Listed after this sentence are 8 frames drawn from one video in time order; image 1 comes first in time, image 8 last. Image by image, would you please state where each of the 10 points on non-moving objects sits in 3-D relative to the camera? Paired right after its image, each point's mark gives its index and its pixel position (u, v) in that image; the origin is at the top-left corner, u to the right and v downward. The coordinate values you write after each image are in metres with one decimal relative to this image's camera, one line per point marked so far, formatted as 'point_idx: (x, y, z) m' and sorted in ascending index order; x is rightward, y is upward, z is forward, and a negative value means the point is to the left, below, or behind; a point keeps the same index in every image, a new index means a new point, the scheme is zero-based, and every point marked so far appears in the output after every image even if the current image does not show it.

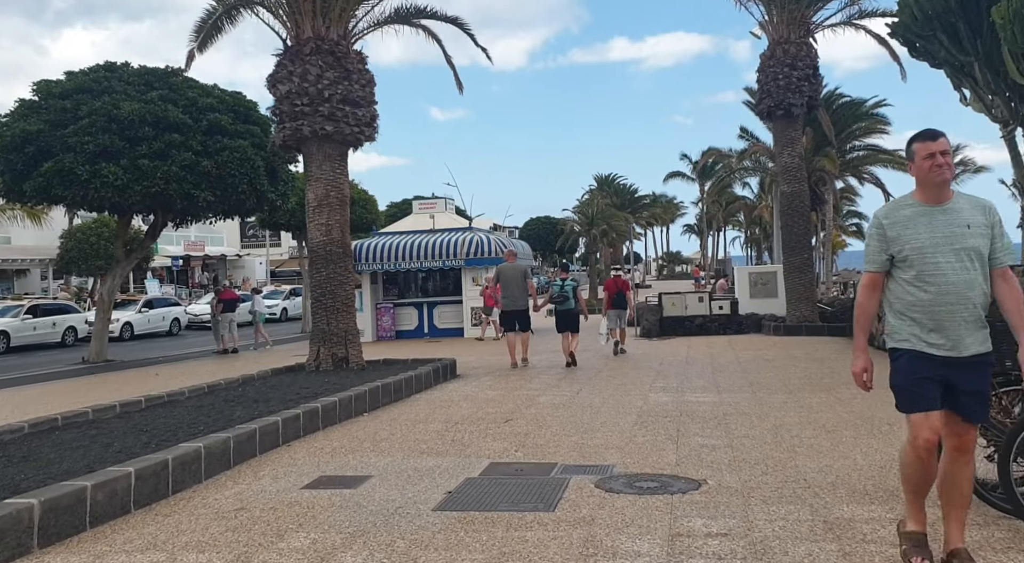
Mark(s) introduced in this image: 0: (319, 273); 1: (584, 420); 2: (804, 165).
0: (-2.7, +0.1, +11.5) m
1: (+0.7, -1.3, +7.9) m
2: (+6.7, +2.7, +19.0) m
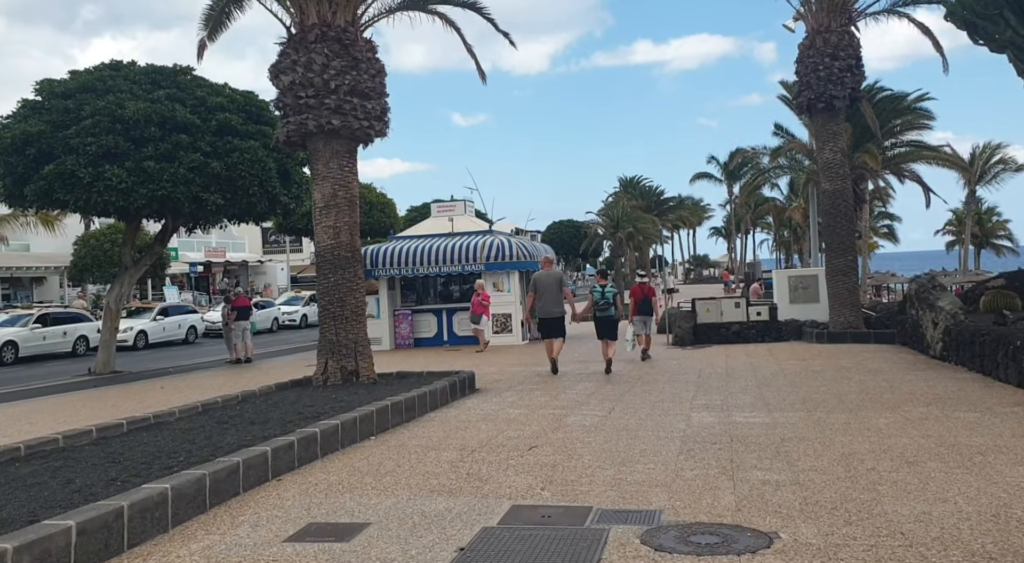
0: (-2.4, 0.0, +10.6) m
1: (+0.9, -1.4, +6.9) m
2: (+7.3, +2.6, +17.9) m
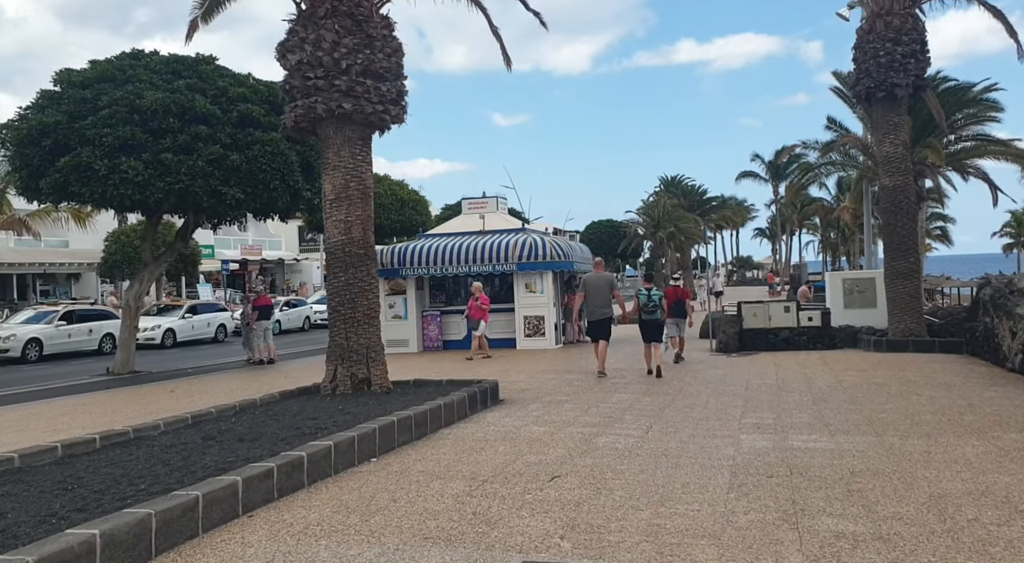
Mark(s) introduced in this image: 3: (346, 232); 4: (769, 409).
0: (-2.1, 0.0, +9.7) m
1: (+1.0, -1.4, +5.8) m
2: (+7.9, +2.5, +16.5) m
3: (-2.0, +0.6, +9.7) m
4: (+2.9, -1.4, +9.3) m
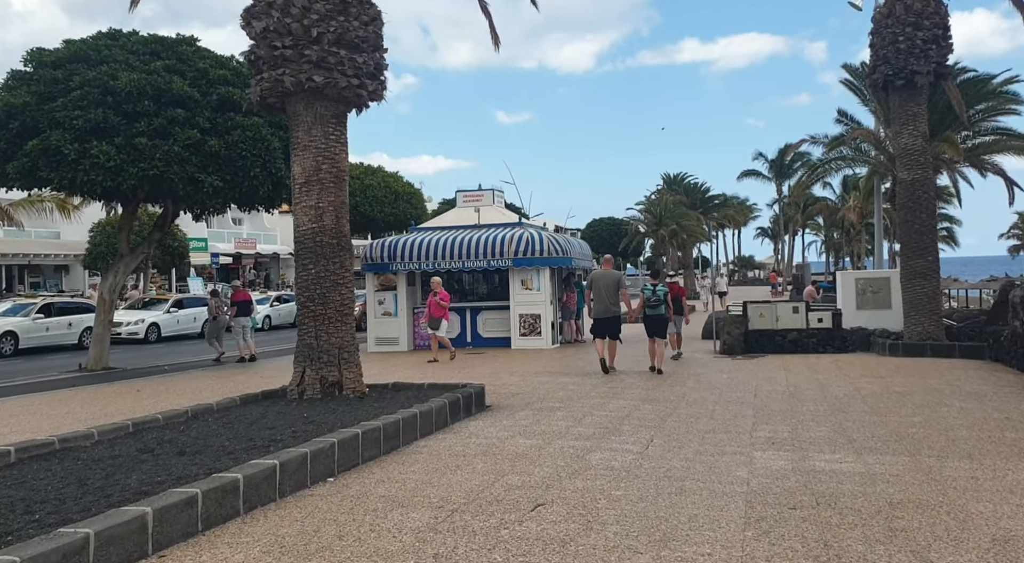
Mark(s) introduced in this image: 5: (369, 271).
0: (-2.2, +0.1, +8.8) m
1: (+0.9, -1.4, +4.9) m
2: (+7.8, +2.5, +15.6) m
3: (-2.1, +0.7, +8.8) m
4: (+2.8, -1.4, +8.4) m
5: (-3.4, +0.2, +19.6) m
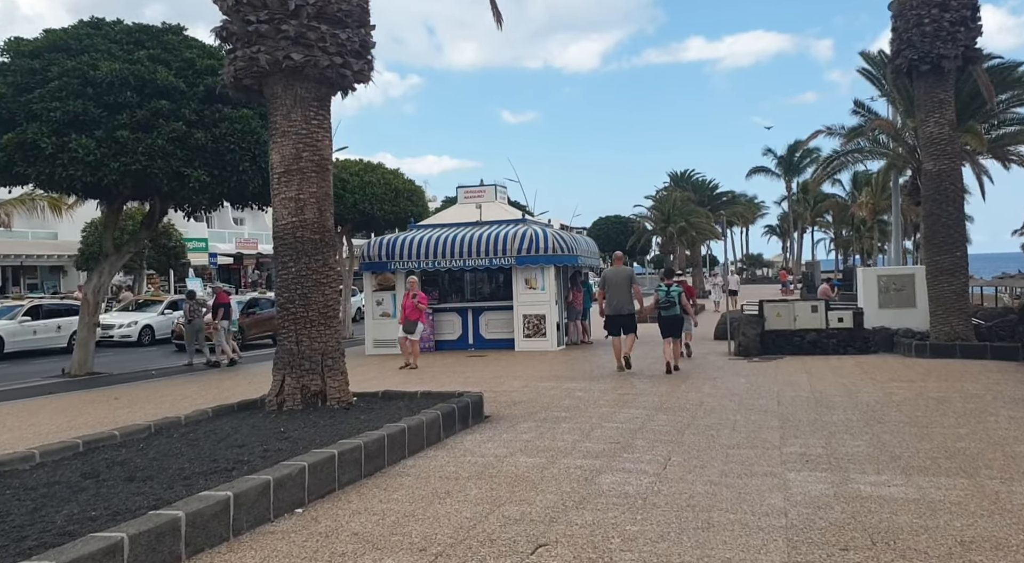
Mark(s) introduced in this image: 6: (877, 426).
0: (-2.2, +0.1, +8.0) m
1: (+0.9, -1.4, +4.1) m
2: (+7.9, +2.6, +14.7) m
3: (-2.1, +0.7, +8.0) m
4: (+2.8, -1.4, +7.6) m
5: (-3.3, +0.2, +18.8) m
6: (+3.5, -1.4, +7.8) m
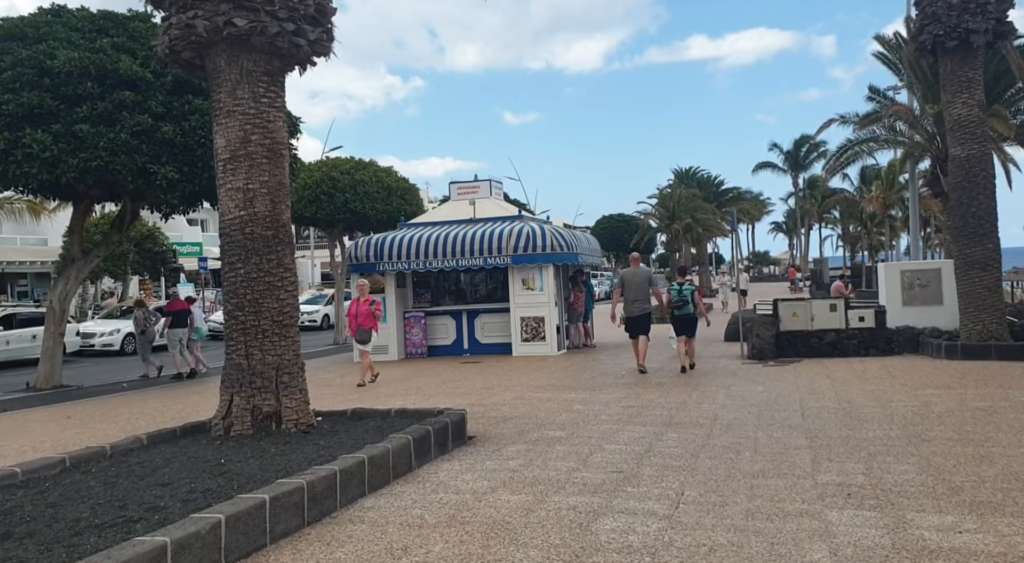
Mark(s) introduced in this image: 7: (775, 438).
0: (-2.3, +0.1, +6.9) m
1: (+0.7, -1.3, +2.9) m
2: (+7.8, +2.7, +13.5) m
3: (-2.2, +0.6, +6.9) m
4: (+2.7, -1.4, +6.4) m
5: (-3.4, +0.2, +17.8) m
6: (+3.3, -1.3, +6.7) m
7: (+2.3, -1.4, +7.3) m
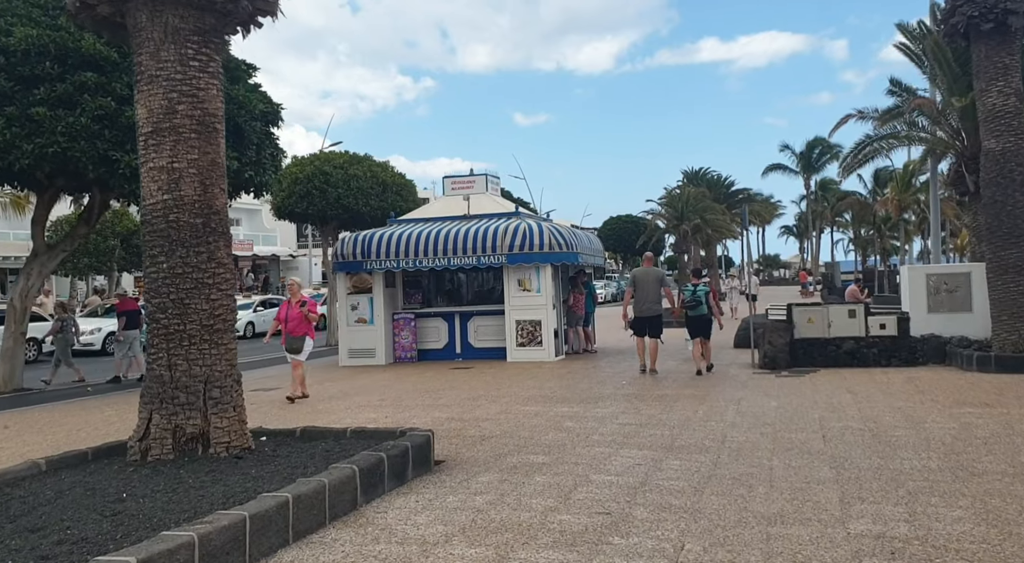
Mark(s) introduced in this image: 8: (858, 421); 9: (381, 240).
0: (-2.5, +0.1, +5.9) m
1: (+0.5, -1.3, +1.9) m
2: (+7.7, +2.6, +12.4) m
3: (-2.4, +0.7, +5.8) m
4: (+2.4, -1.4, +5.3) m
5: (-3.5, +0.2, +16.7) m
6: (+3.1, -1.4, +5.6) m
7: (+2.1, -1.4, +6.2) m
8: (+3.5, -1.4, +8.2) m
9: (-2.6, +0.8, +16.5) m
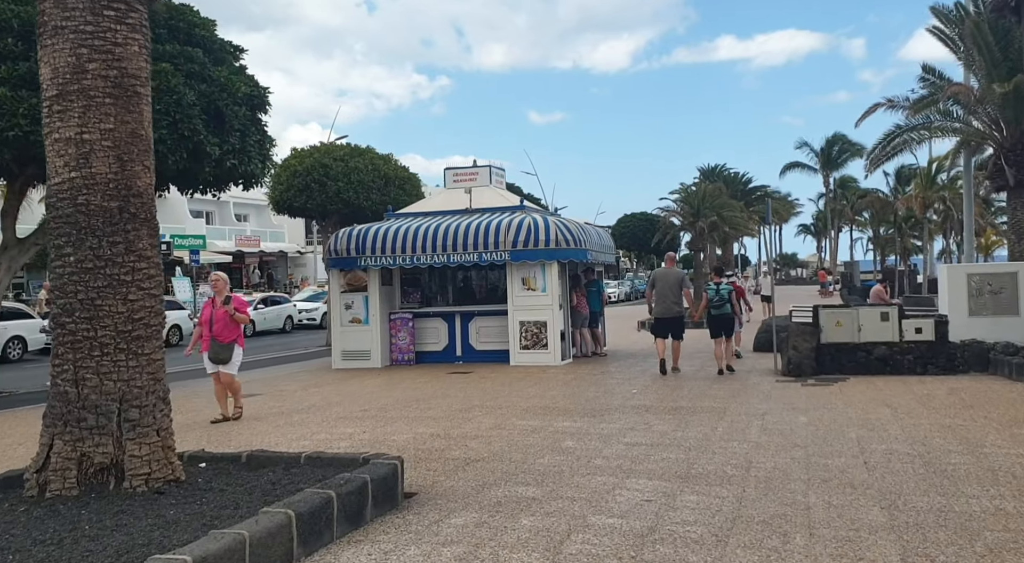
0: (-2.6, +0.1, +4.8) m
1: (+0.3, -1.3, +0.8) m
2: (+7.7, +2.6, +11.2) m
3: (-2.5, +0.7, +4.8) m
4: (+2.3, -1.4, +4.2) m
5: (-3.4, +0.3, +15.7) m
6: (+3.0, -1.4, +4.5) m
7: (+2.0, -1.4, +5.1) m
8: (+3.4, -1.4, +7.1) m
9: (-2.5, +0.9, +15.5) m
